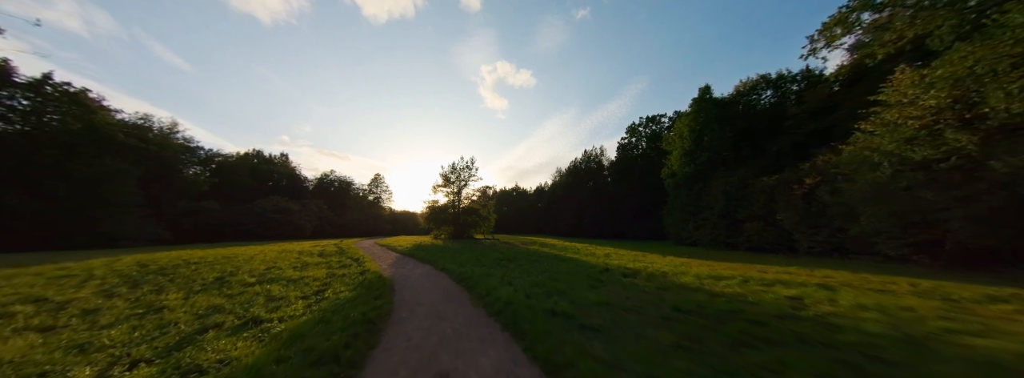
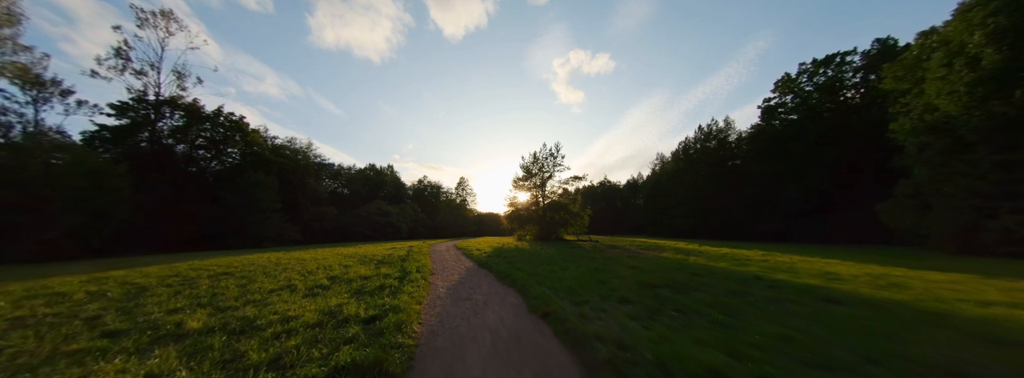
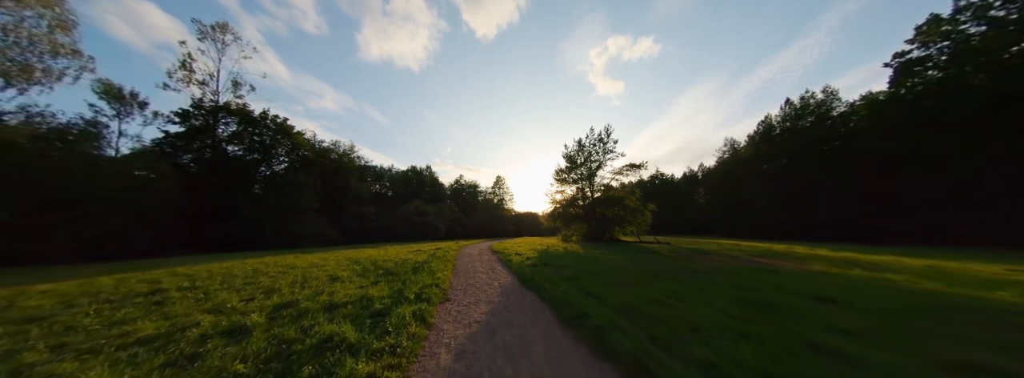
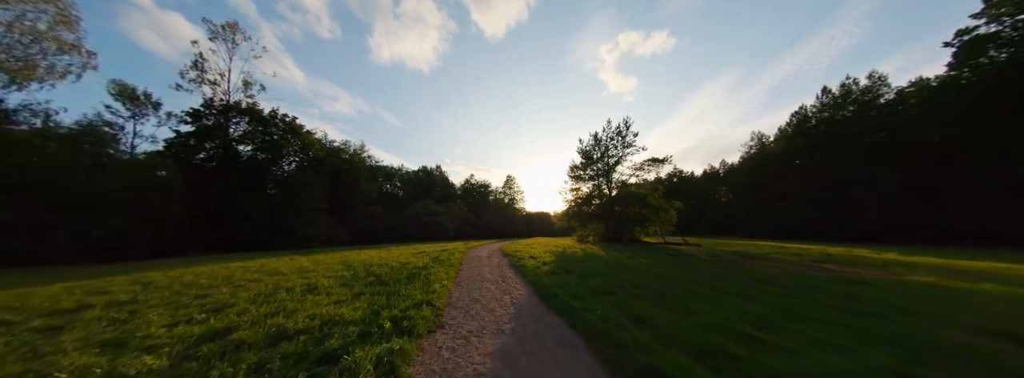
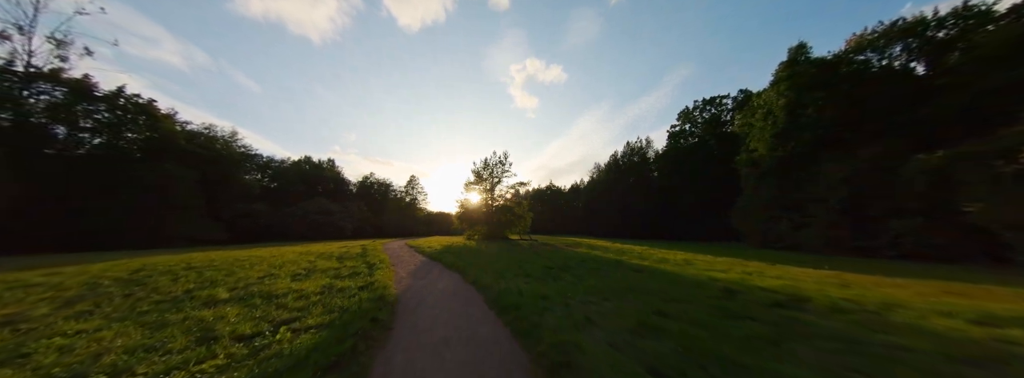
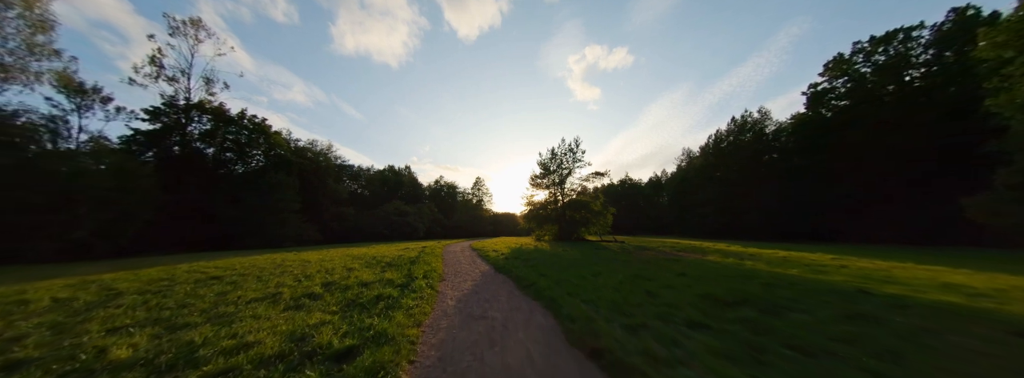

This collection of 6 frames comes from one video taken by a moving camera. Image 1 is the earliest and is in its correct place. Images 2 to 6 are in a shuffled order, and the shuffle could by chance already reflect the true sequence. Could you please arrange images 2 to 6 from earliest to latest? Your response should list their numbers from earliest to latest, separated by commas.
5, 2, 6, 3, 4
